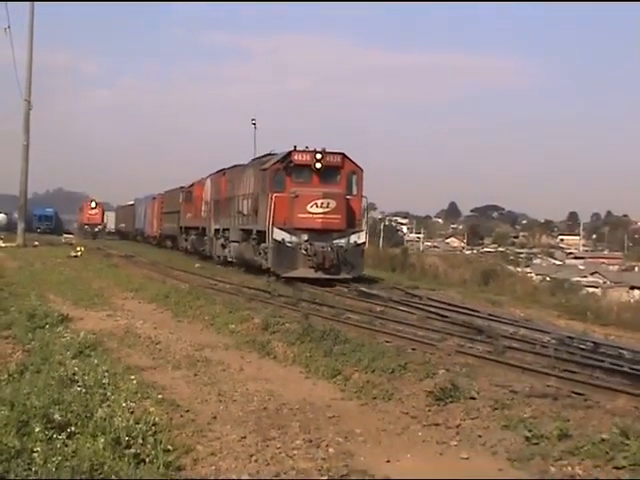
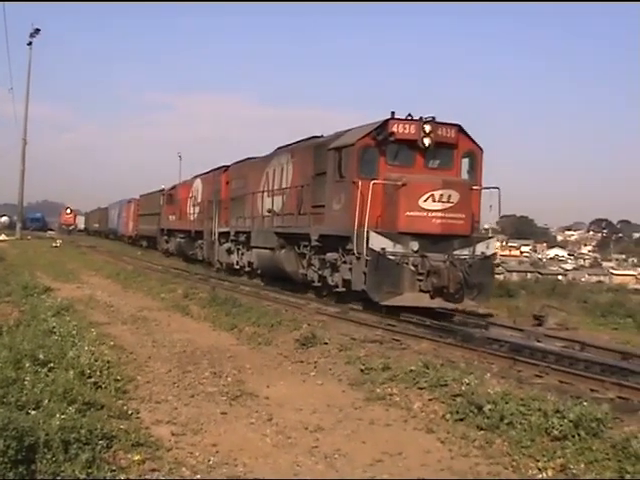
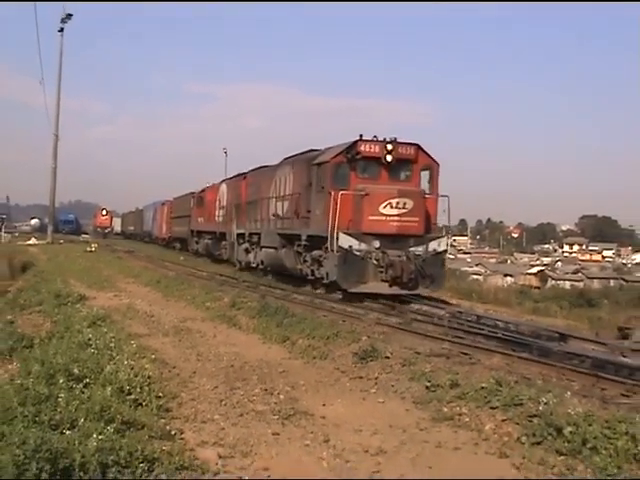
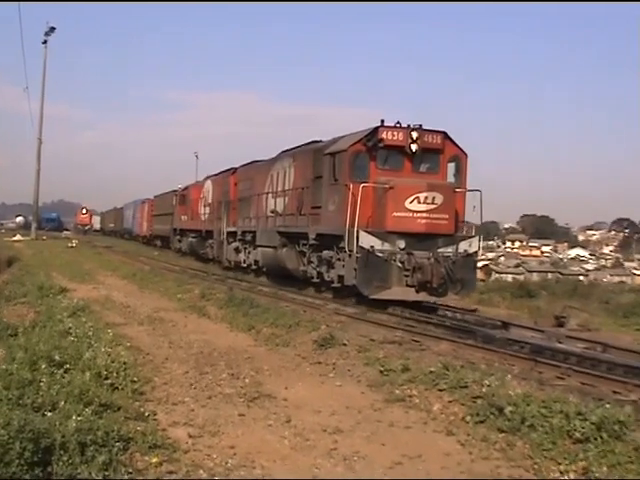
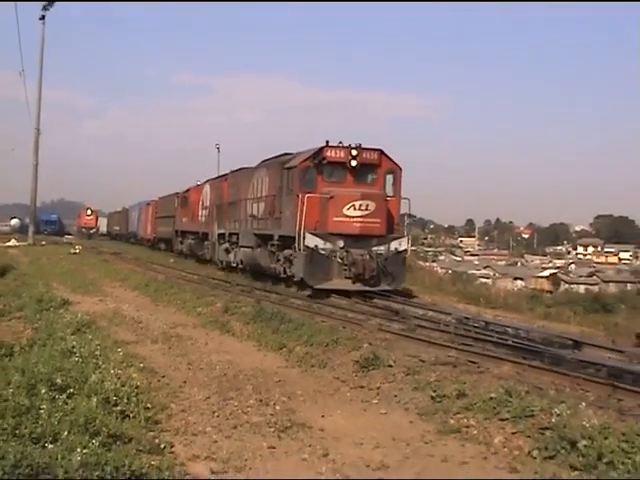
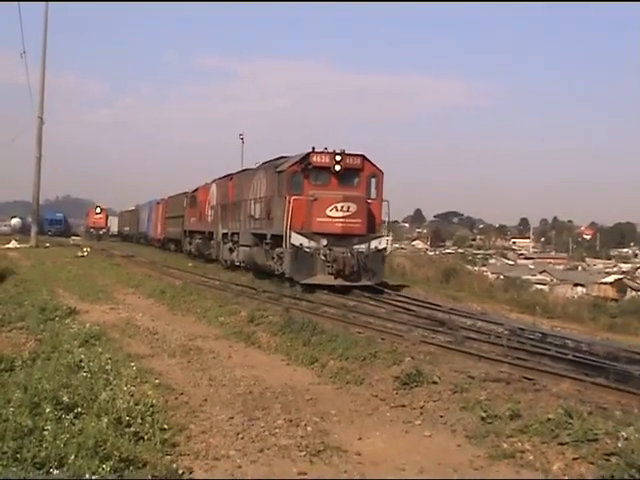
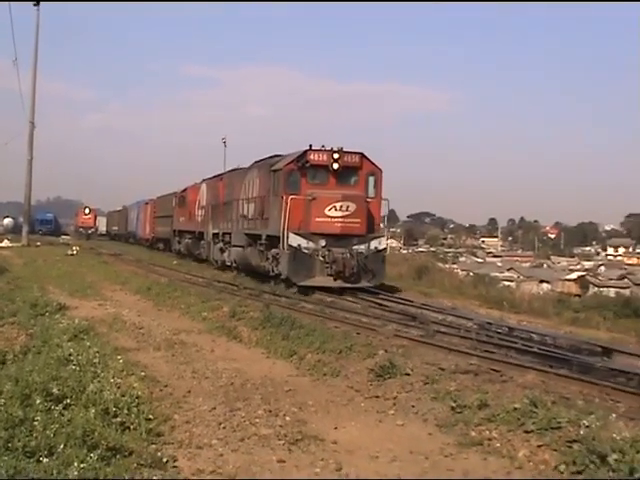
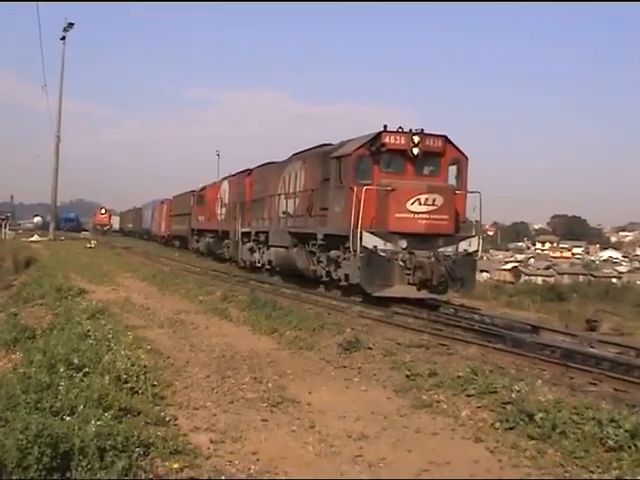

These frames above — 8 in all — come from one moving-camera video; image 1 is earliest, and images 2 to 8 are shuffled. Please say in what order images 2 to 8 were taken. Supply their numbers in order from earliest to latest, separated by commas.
6, 7, 5, 3, 8, 4, 2
